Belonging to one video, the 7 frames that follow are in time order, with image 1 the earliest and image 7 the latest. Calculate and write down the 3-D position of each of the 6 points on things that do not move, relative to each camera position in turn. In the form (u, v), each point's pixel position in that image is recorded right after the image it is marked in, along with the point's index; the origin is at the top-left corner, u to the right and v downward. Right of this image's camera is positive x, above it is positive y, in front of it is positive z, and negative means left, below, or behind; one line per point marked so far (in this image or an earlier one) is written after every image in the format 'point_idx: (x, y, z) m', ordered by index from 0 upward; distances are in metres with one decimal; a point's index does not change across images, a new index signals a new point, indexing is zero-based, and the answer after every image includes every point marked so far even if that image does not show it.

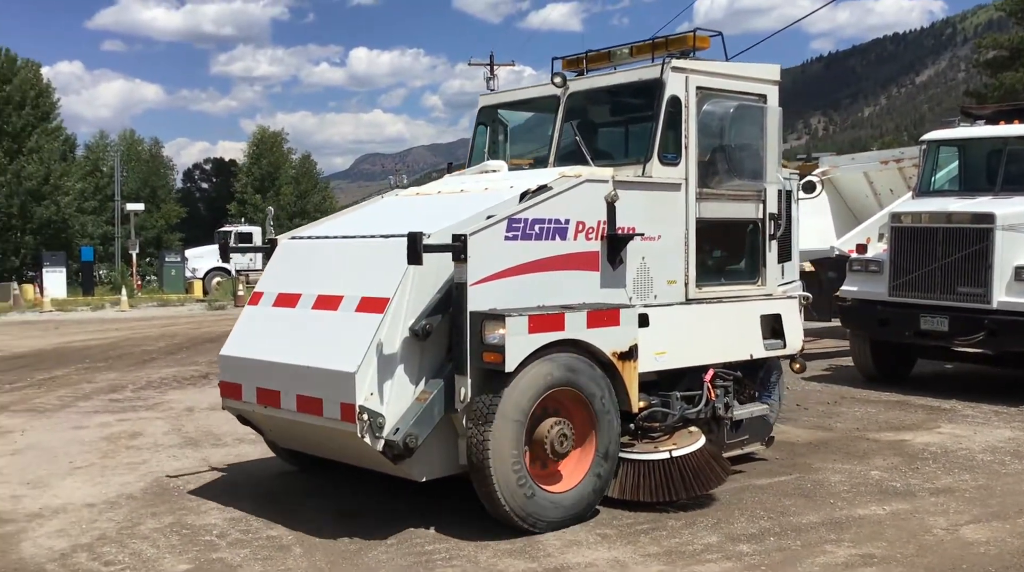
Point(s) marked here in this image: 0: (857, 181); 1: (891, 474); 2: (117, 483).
0: (+6.0, +1.8, +15.6) m
1: (+3.9, -2.0, +9.3) m
2: (-3.4, -1.7, +7.7) m
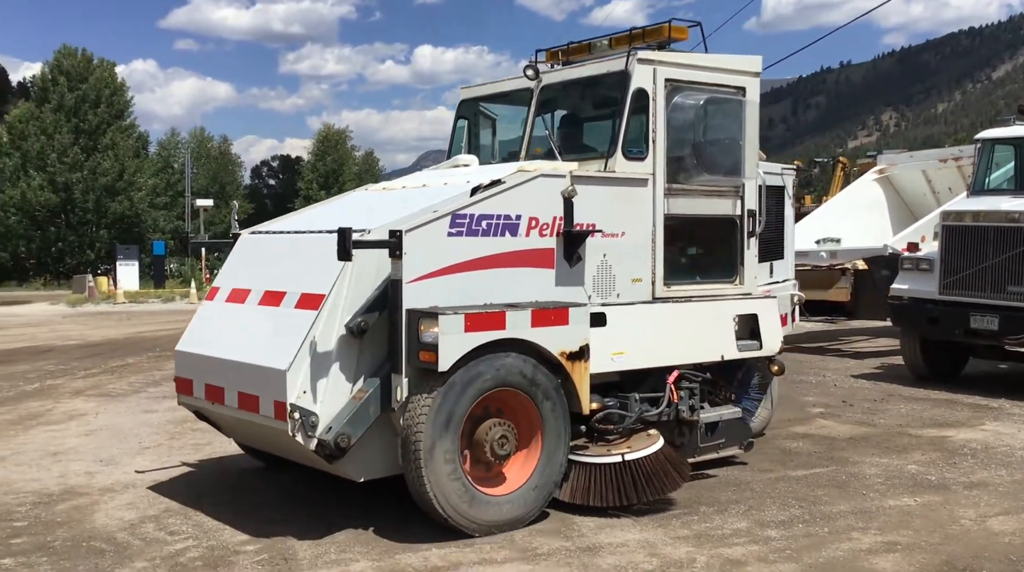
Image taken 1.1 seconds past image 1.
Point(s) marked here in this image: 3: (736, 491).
0: (+6.9, +1.9, +15.6) m
1: (+4.3, -1.9, +9.5) m
2: (-3.0, -1.6, +8.3) m
3: (+2.1, -1.9, +8.3) m
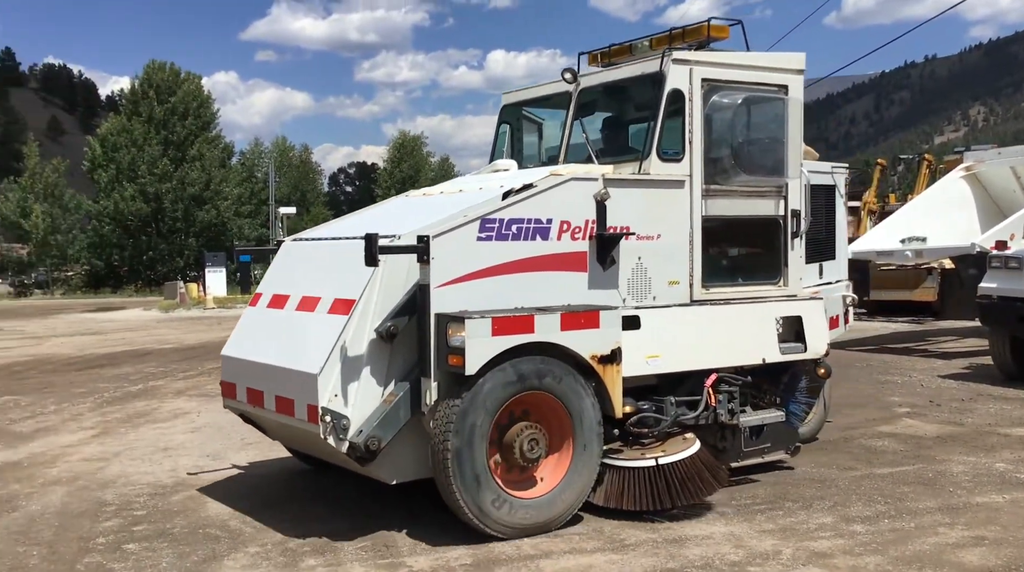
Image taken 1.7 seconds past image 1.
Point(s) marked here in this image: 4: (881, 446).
0: (+8.3, +1.9, +15.4) m
1: (+5.3, -1.9, +9.5) m
2: (-2.2, -1.6, +8.9) m
3: (+2.9, -1.9, +8.5) m
4: (+4.3, -1.9, +10.5) m
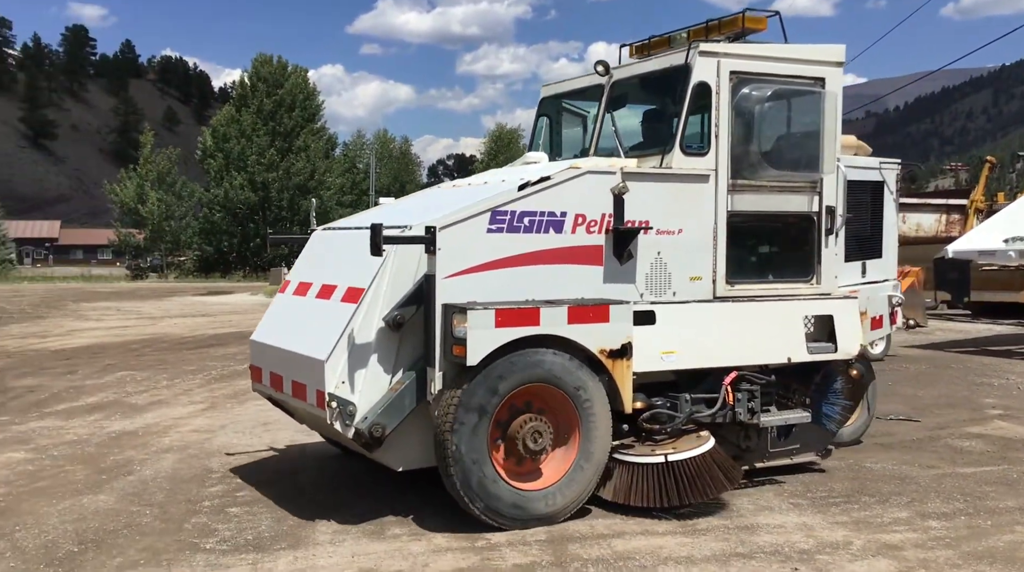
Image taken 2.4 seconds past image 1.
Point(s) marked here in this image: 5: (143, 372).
0: (+9.8, +1.8, +14.8) m
1: (+6.1, -1.9, +9.2) m
2: (-1.4, -1.4, +9.5) m
3: (+3.6, -1.8, +8.5) m
4: (+5.2, -1.8, +10.3) m
5: (-5.4, -1.2, +13.3) m
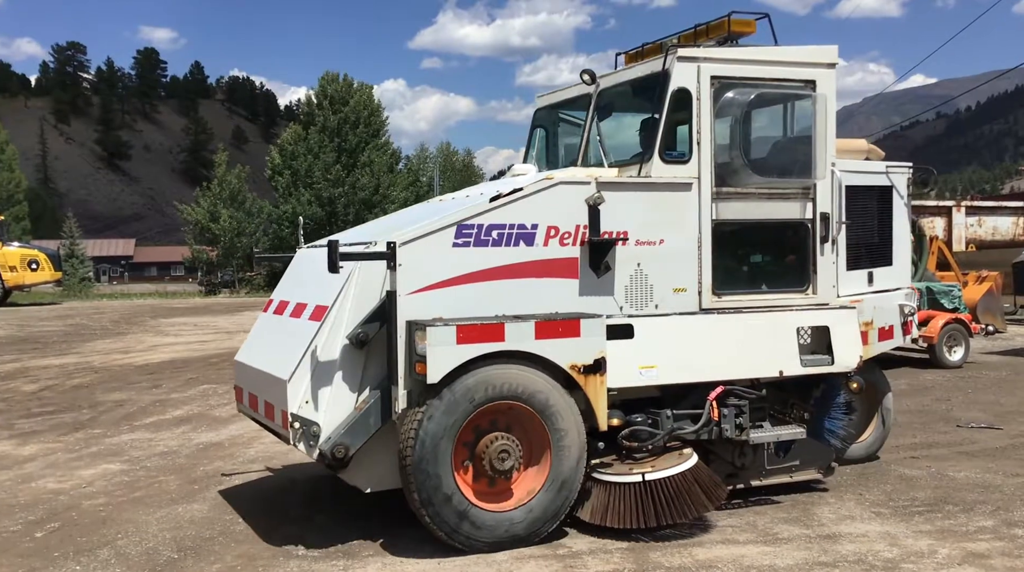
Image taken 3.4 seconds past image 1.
0: (+11.0, +1.8, +14.4) m
1: (+7.0, -2.0, +9.1) m
2: (-0.5, -1.6, +9.9) m
3: (+4.5, -1.9, +8.6) m
4: (+6.1, -1.9, +10.3) m
5: (-4.3, -1.5, +14.0) m
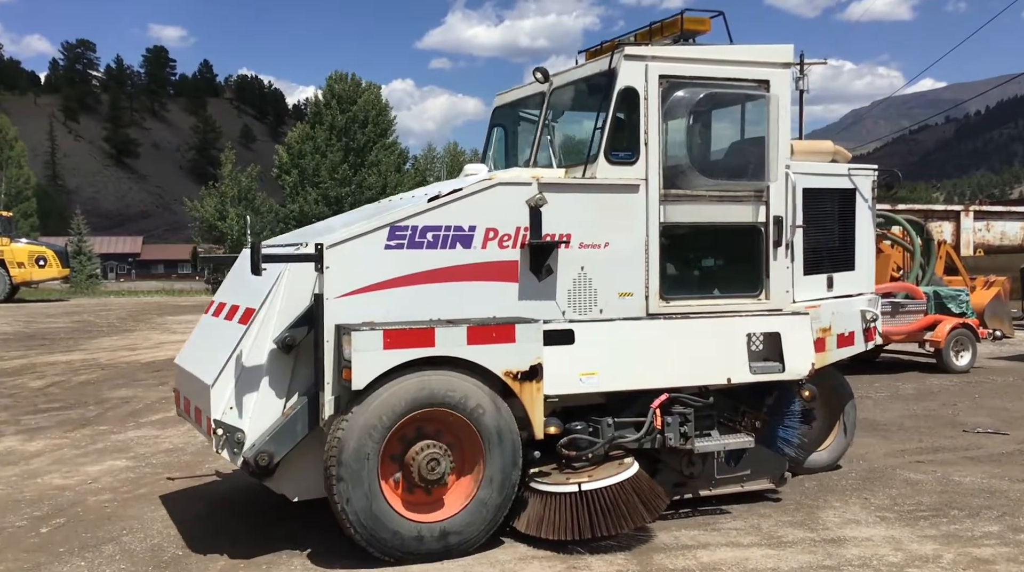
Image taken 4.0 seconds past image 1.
0: (+11.1, +1.7, +14.3) m
1: (+7.0, -2.0, +9.0) m
2: (-0.4, -1.6, +9.8) m
3: (+4.5, -2.0, +8.5) m
4: (+6.2, -2.0, +10.2) m
5: (-4.2, -1.5, +14.0) m
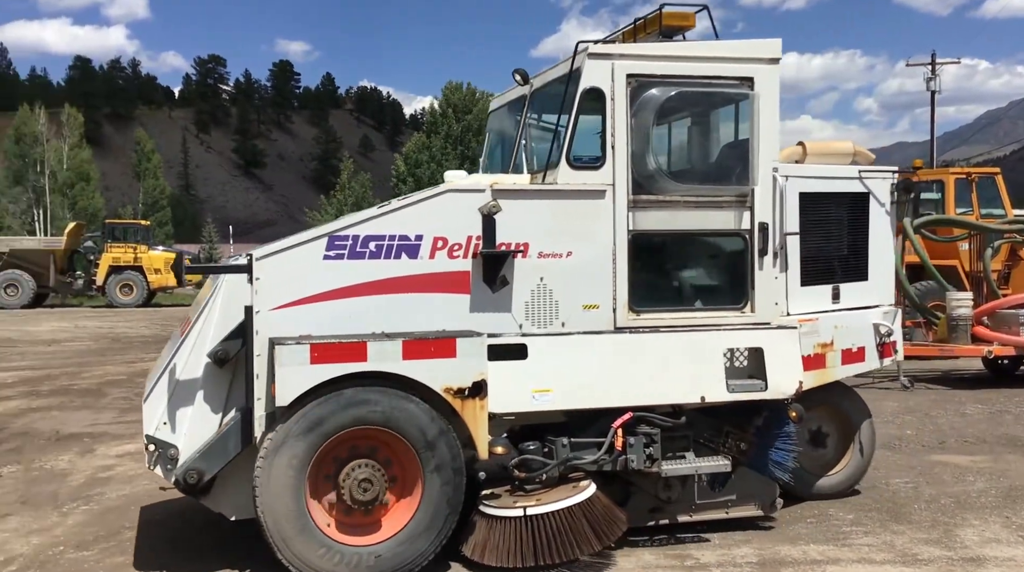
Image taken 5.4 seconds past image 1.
0: (+12.1, +1.5, +12.7) m
1: (+7.4, -2.2, +8.0) m
2: (+0.1, -1.7, +9.7) m
3: (+4.8, -2.1, +7.8) m
4: (+6.7, -2.1, +9.2) m
5: (-3.1, -1.6, +14.2) m
